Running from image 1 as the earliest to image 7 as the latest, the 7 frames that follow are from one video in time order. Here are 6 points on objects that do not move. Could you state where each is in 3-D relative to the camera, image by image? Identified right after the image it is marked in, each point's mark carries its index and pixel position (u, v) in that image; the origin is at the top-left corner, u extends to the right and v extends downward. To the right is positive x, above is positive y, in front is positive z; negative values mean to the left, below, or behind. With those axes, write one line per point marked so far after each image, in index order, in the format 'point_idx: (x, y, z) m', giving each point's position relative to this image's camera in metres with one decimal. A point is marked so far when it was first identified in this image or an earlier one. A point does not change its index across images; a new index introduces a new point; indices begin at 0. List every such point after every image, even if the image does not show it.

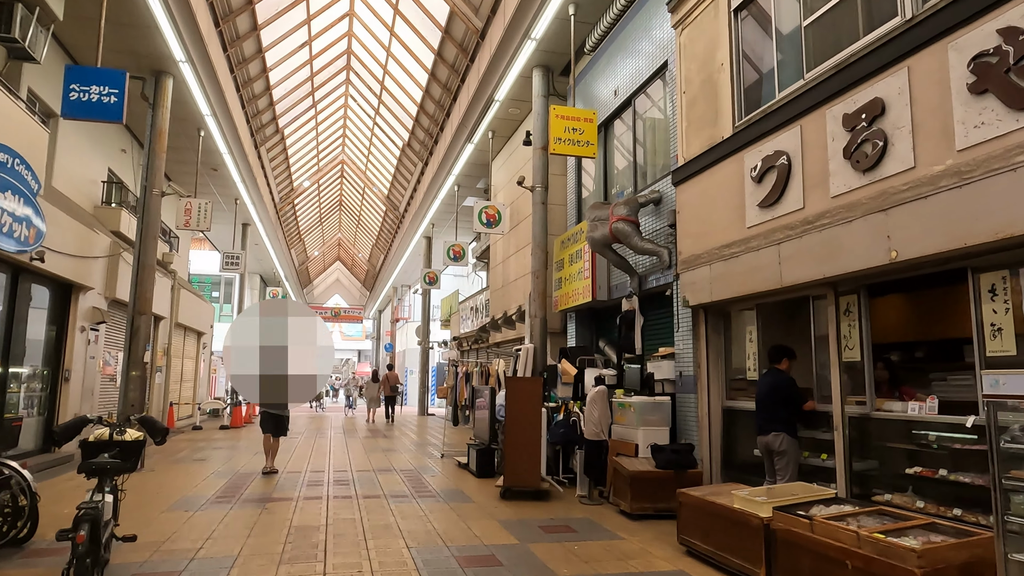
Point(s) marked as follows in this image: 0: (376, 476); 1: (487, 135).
0: (-1.5, -2.1, +7.5) m
1: (-0.5, +2.9, +12.7) m
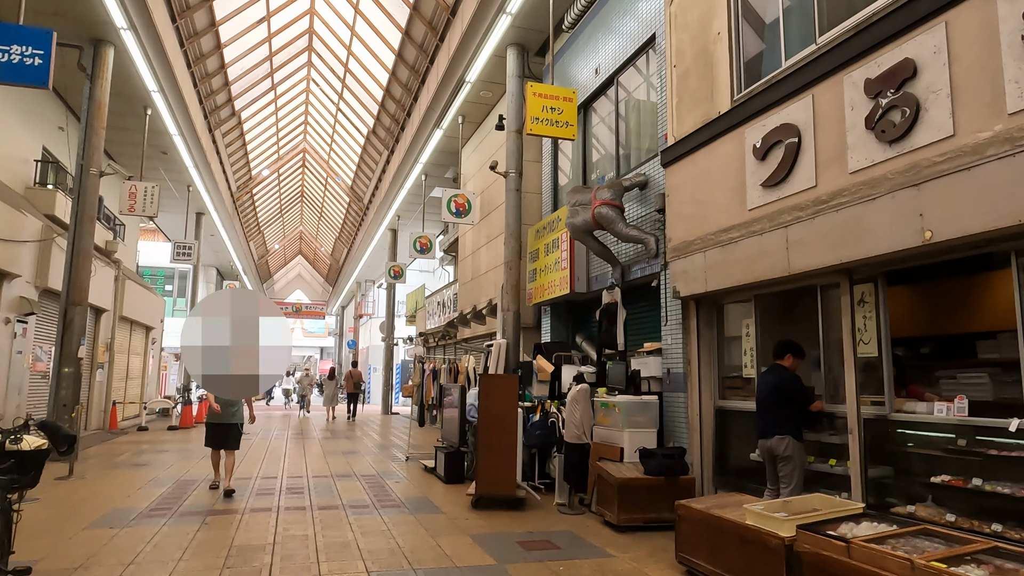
0: (-1.8, -2.0, +6.9) m
1: (-1.0, +3.1, +12.0) m
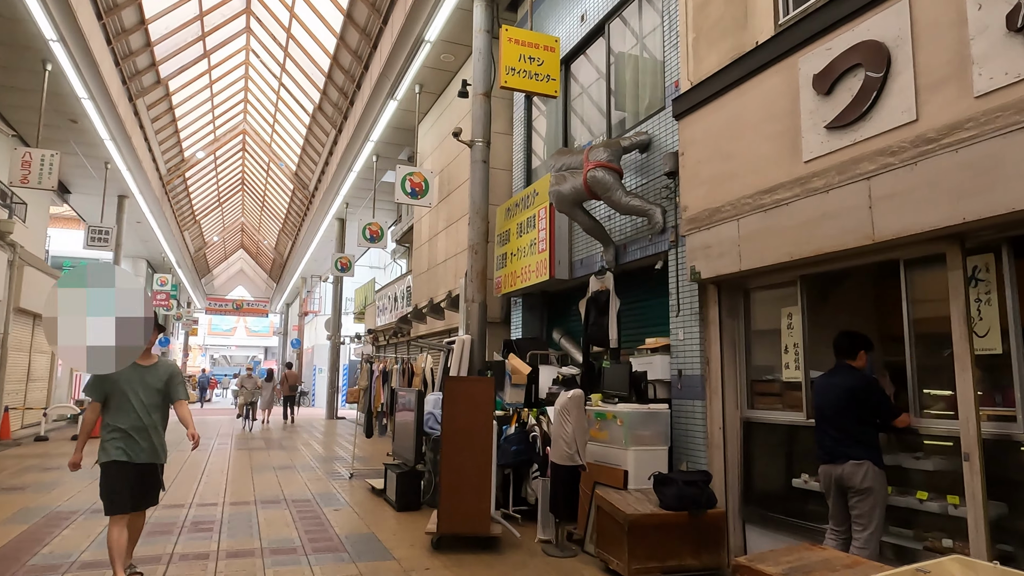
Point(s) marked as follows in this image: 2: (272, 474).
0: (-2.1, -1.8, +5.5) m
1: (-1.6, +3.2, +10.7) m
2: (-2.7, -2.1, +7.6) m
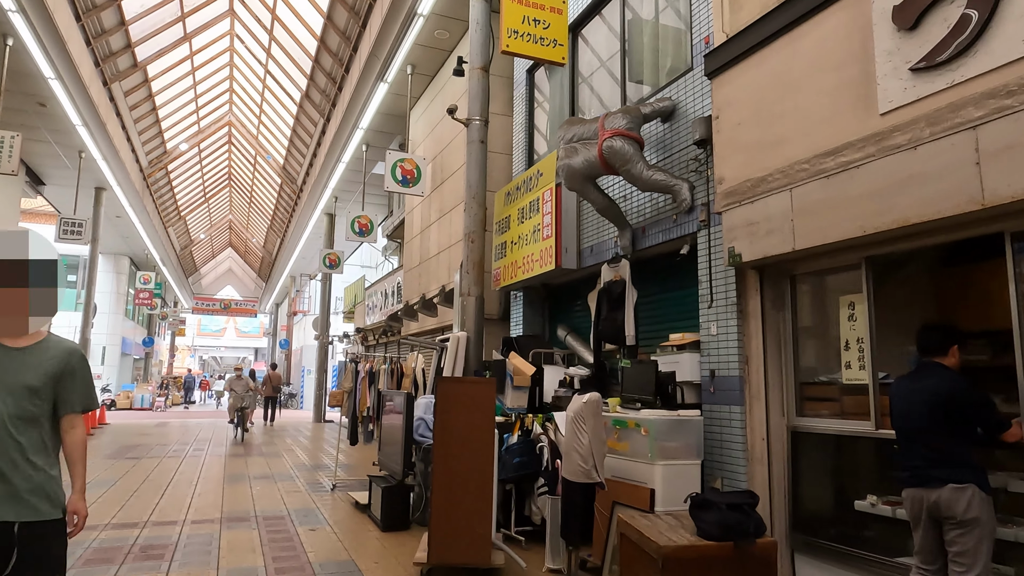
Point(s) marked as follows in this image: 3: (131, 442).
0: (-2.1, -1.8, +4.7) m
1: (-1.6, +3.3, +10.0) m
2: (-2.7, -2.0, +6.9) m
3: (-6.6, -2.7, +11.6) m
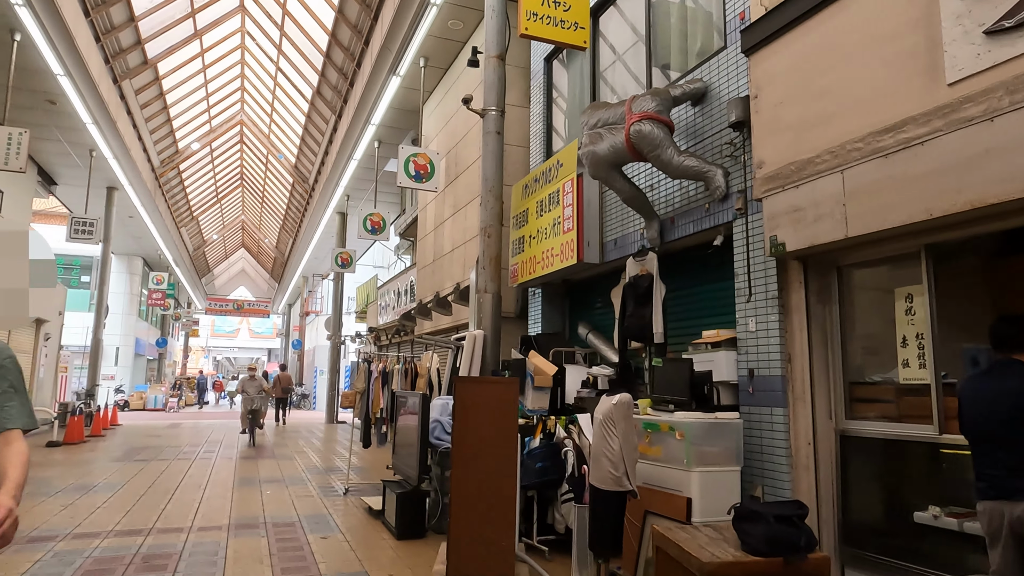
0: (-1.9, -1.7, +4.5) m
1: (-1.4, +3.3, +9.8) m
2: (-2.6, -2.0, +6.6) m
3: (-6.4, -2.7, +11.5) m
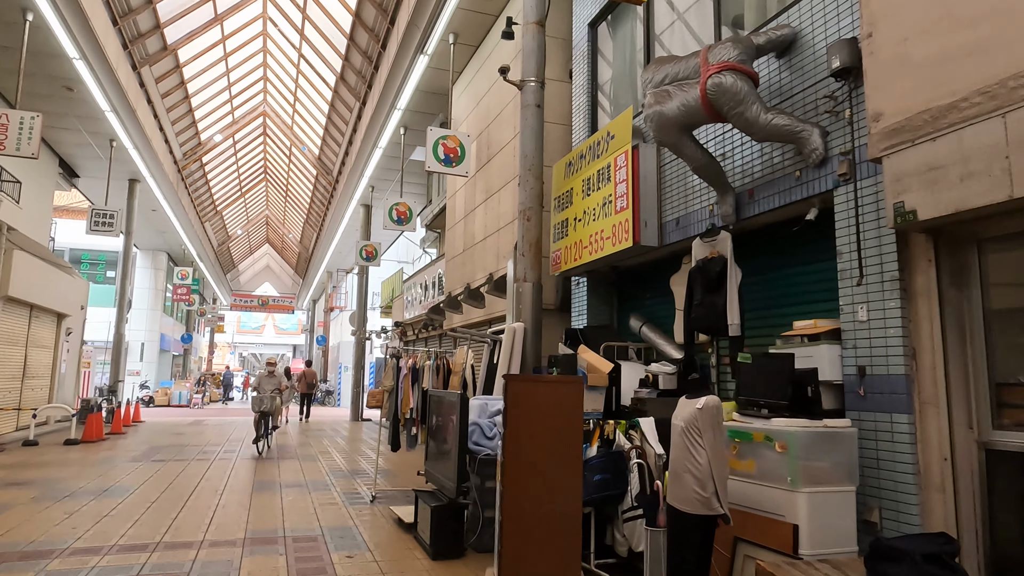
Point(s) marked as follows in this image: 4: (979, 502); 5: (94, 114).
0: (-1.6, -1.6, +4.0) m
1: (-0.9, +3.4, +9.2) m
2: (-2.2, -1.9, +6.1) m
3: (-5.8, -2.6, +11.1) m
4: (+1.9, -0.9, +2.7) m
5: (-7.4, +3.1, +11.9) m
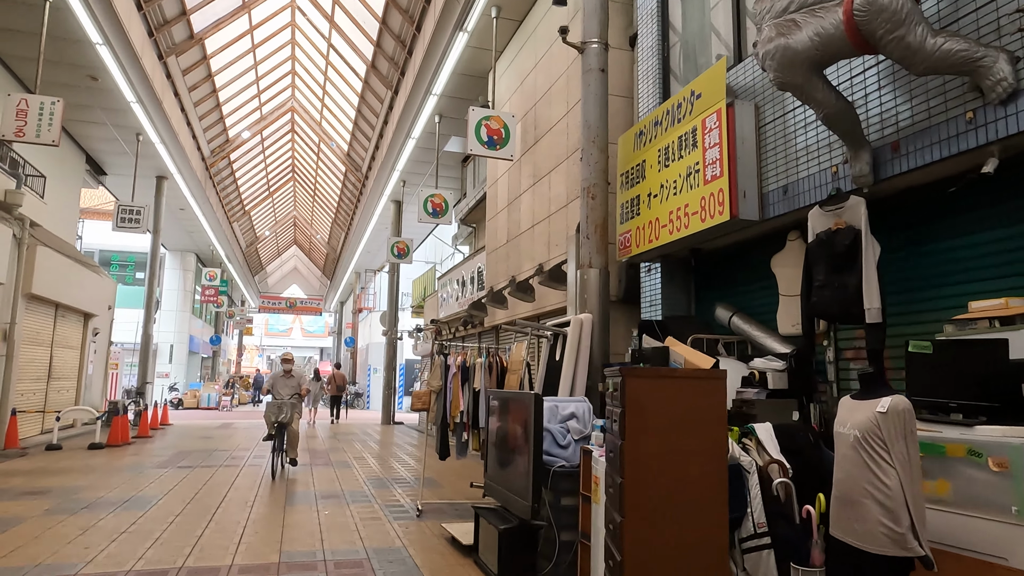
0: (-1.2, -1.5, +3.3) m
1: (-0.3, +3.5, +8.5) m
2: (-1.7, -1.8, +5.5) m
3: (-5.1, -2.5, +10.6) m
4: (+2.3, -0.7, +1.9) m
5: (-6.7, +3.1, +11.4) m
